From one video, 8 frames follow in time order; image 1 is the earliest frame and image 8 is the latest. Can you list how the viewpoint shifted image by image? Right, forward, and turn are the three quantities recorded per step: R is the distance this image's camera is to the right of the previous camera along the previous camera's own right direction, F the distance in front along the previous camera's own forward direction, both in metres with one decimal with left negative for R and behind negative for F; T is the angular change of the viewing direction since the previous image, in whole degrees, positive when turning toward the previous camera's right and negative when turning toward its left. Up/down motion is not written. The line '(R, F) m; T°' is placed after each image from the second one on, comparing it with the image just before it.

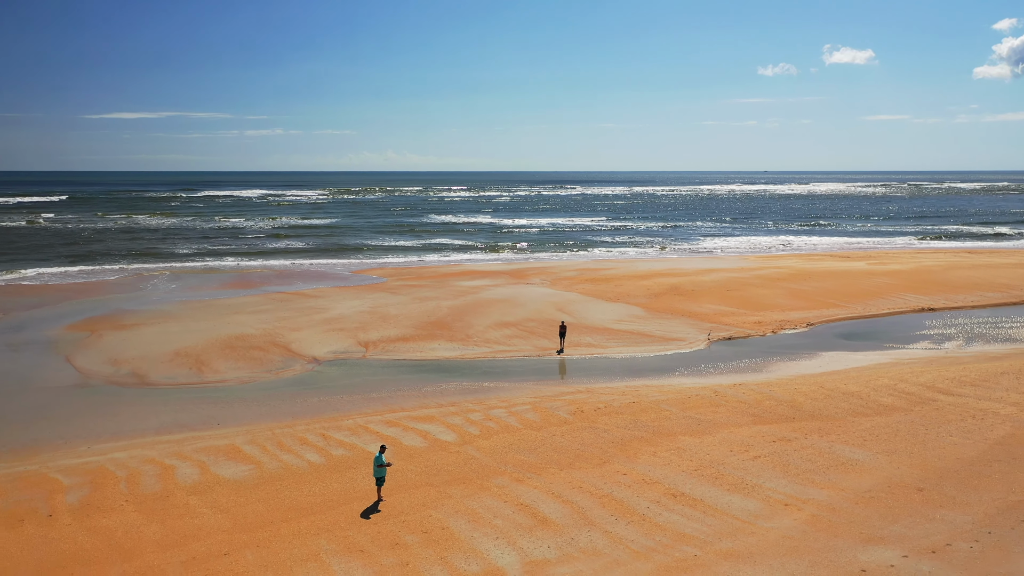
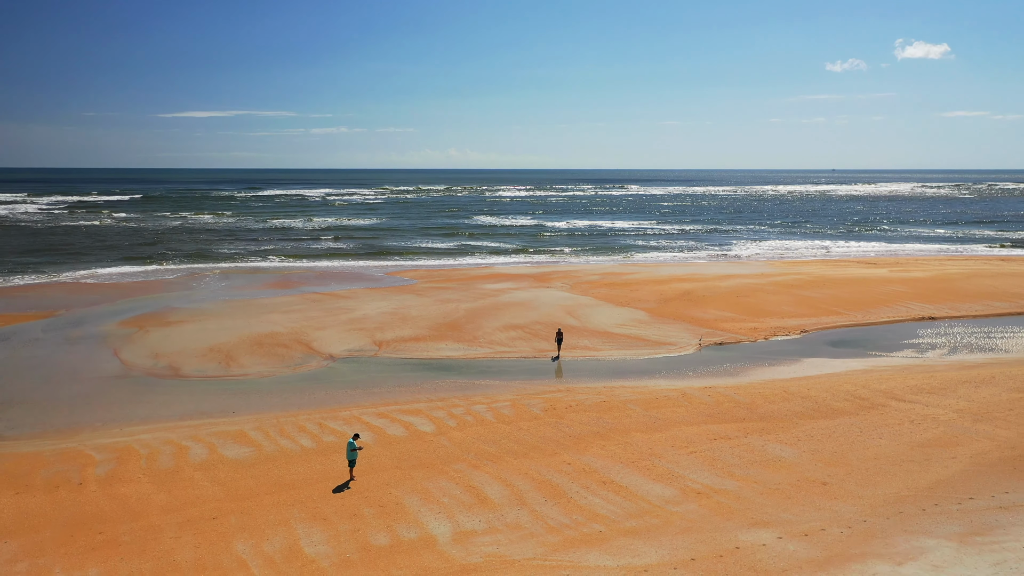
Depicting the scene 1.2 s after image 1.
(+1.4, -1.5) m; -4°
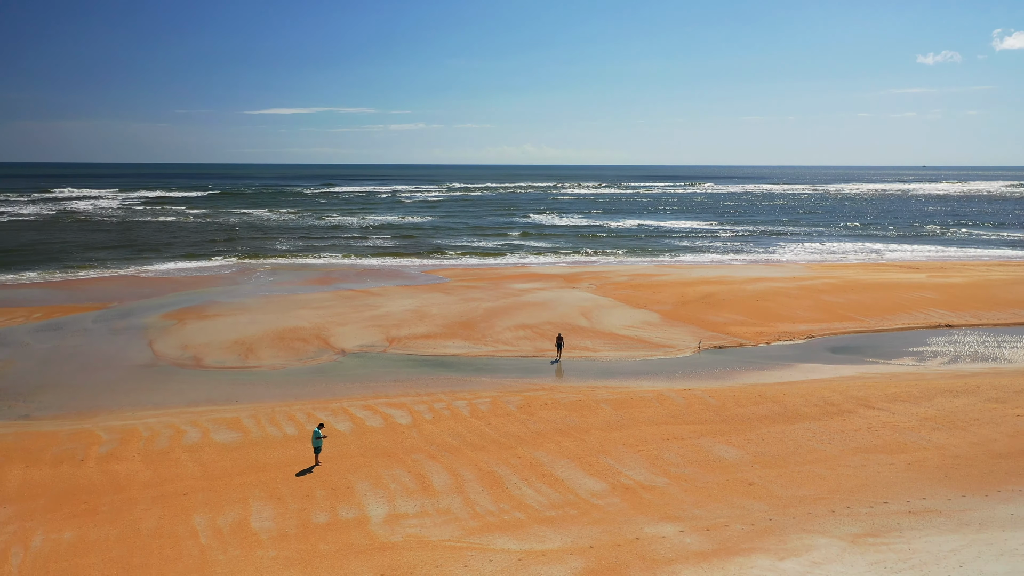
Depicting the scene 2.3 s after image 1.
(+1.8, -0.8) m; -5°
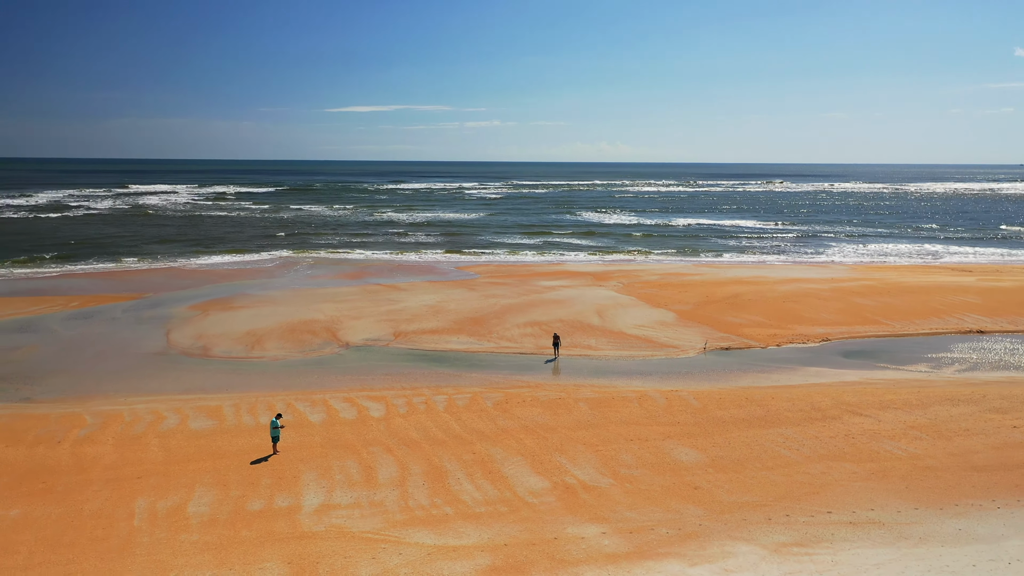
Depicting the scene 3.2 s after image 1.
(+1.7, +0.1) m; -5°
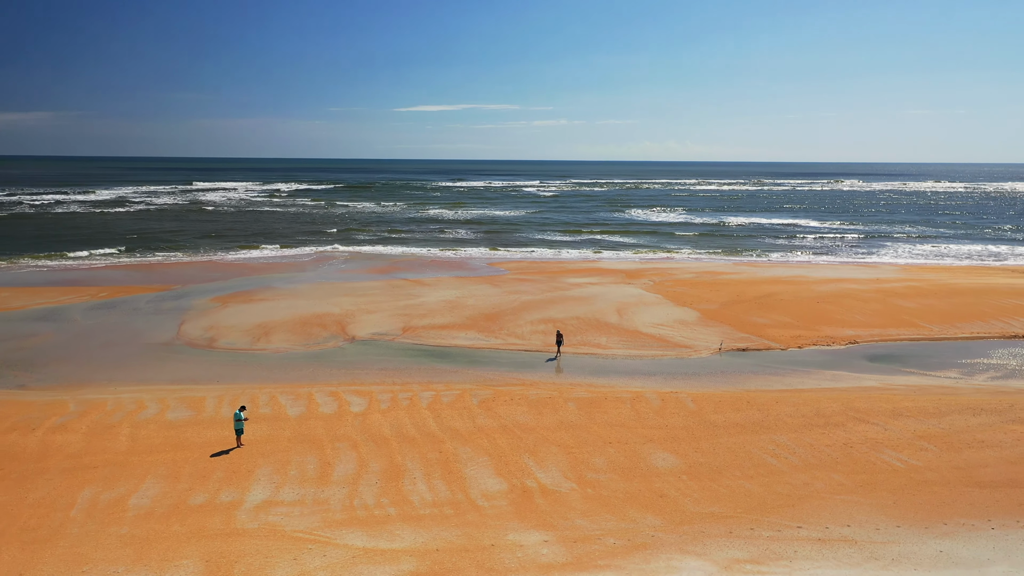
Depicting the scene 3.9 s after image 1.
(+1.4, +0.6) m; -4°
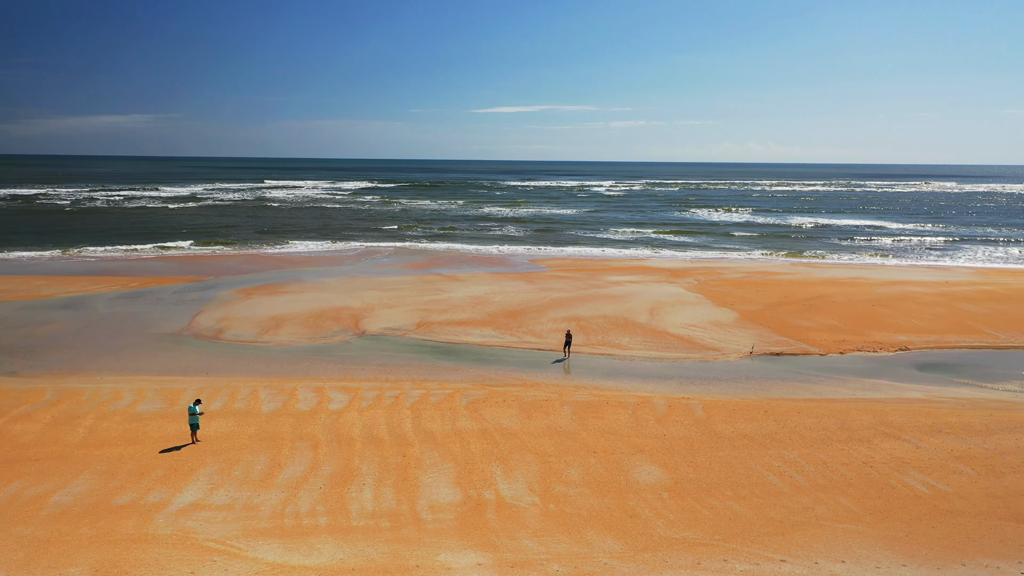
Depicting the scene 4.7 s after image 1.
(+1.3, +1.2) m; -5°
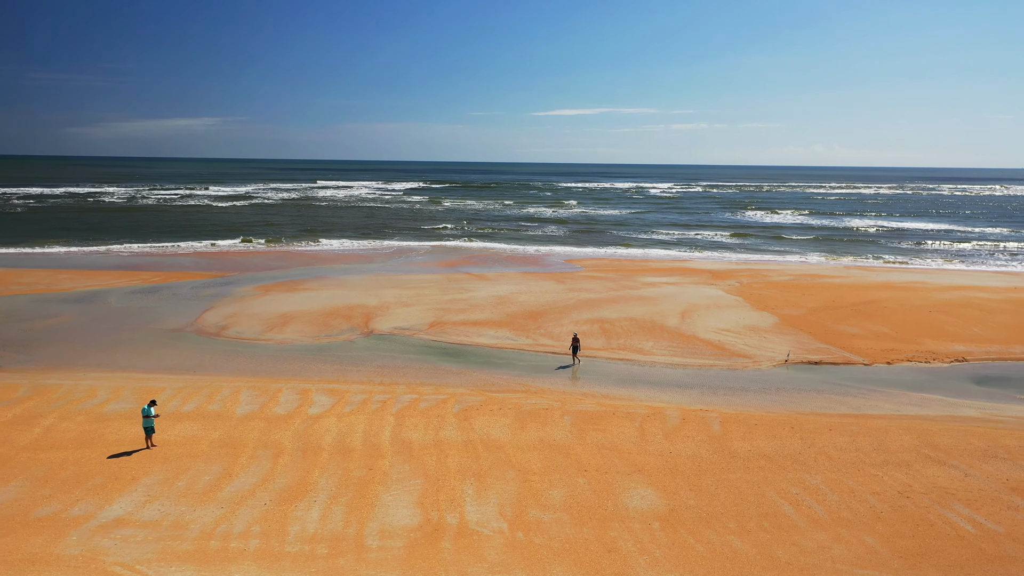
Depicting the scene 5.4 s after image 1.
(+0.9, +1.3) m; -4°
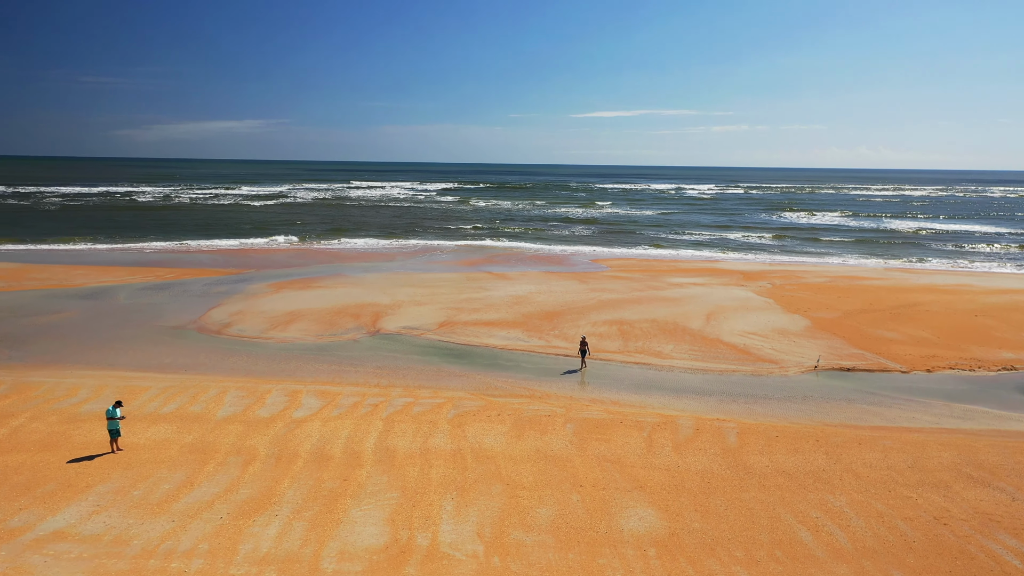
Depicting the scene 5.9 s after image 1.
(+0.5, +0.9) m; -3°
